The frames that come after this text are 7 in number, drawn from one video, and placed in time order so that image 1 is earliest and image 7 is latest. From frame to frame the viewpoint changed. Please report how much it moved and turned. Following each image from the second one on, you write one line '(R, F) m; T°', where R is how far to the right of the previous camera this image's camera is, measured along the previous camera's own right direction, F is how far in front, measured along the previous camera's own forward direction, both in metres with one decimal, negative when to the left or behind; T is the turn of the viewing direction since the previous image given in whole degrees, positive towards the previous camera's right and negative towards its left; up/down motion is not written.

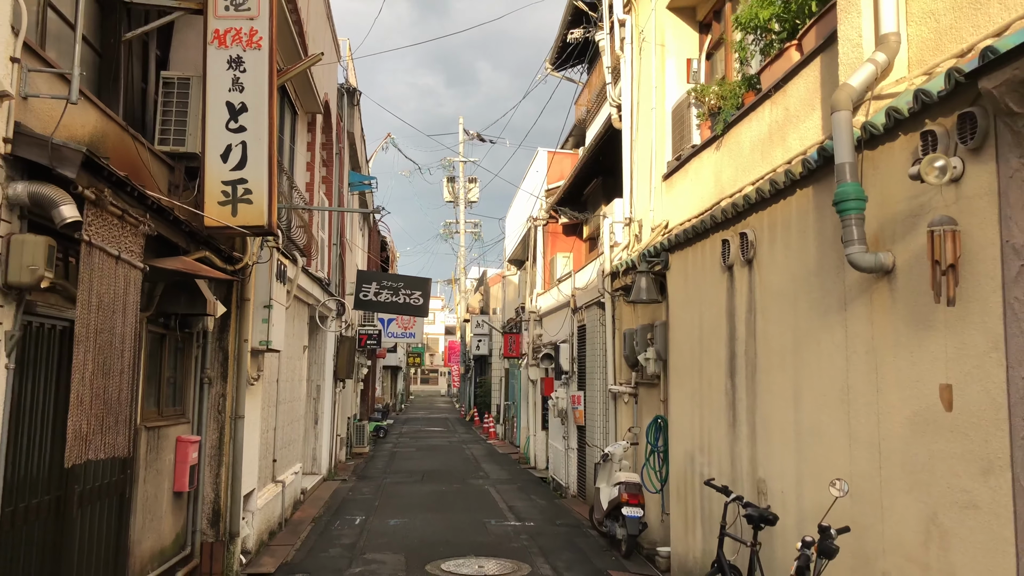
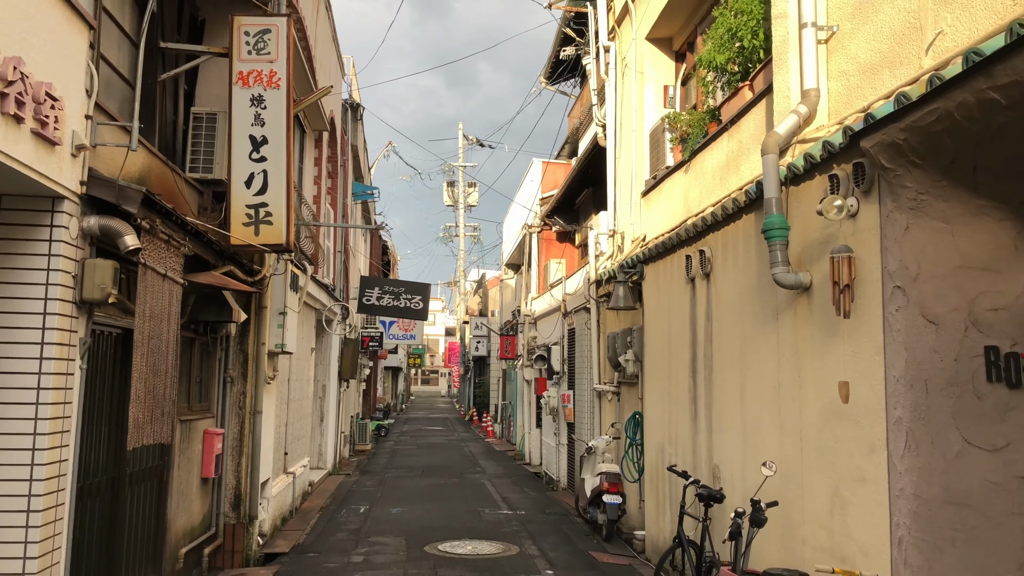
(+0.1, -0.8) m; 0°
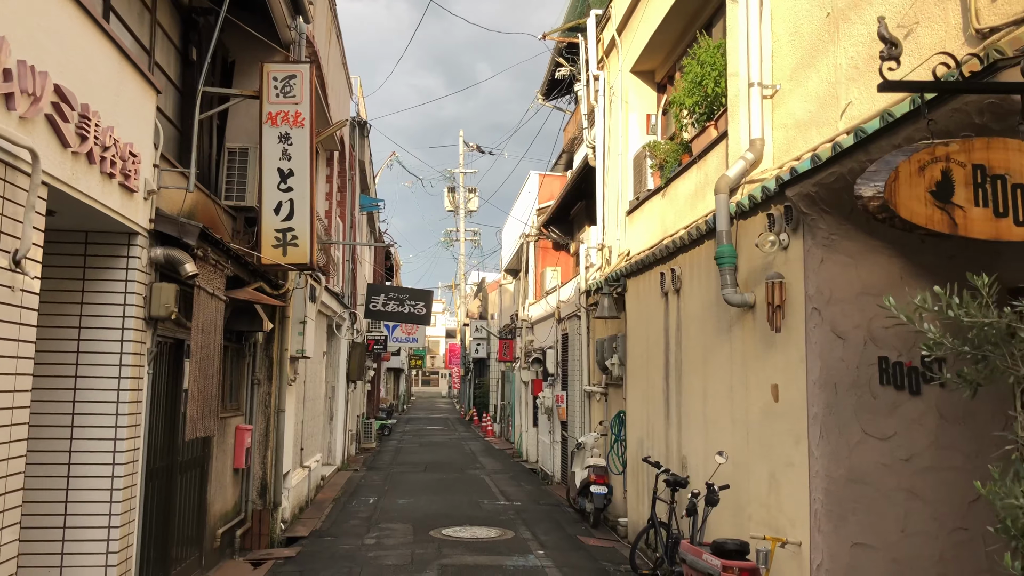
(0.0, -1.0) m; 0°
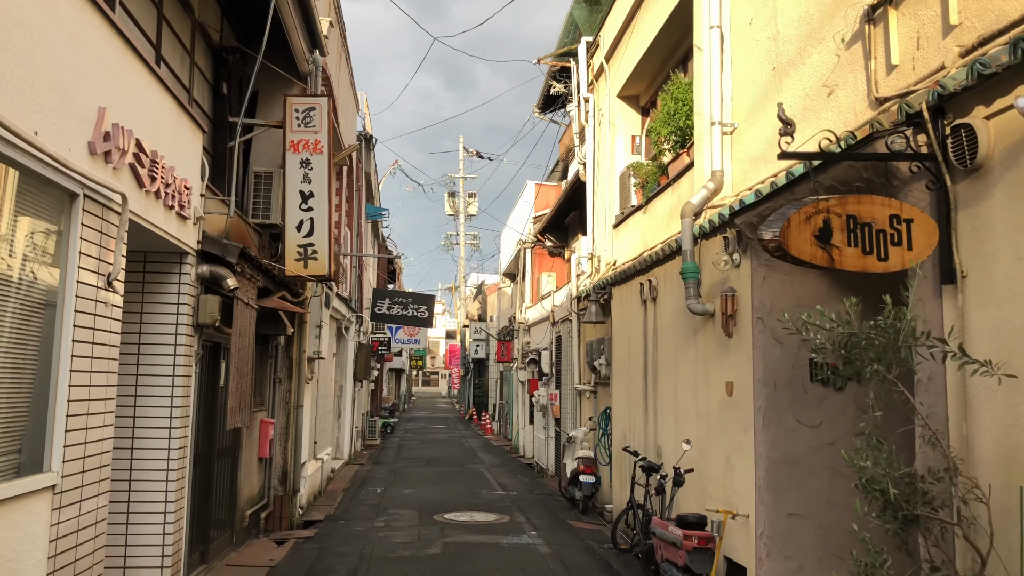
(0.0, -0.9) m; 0°
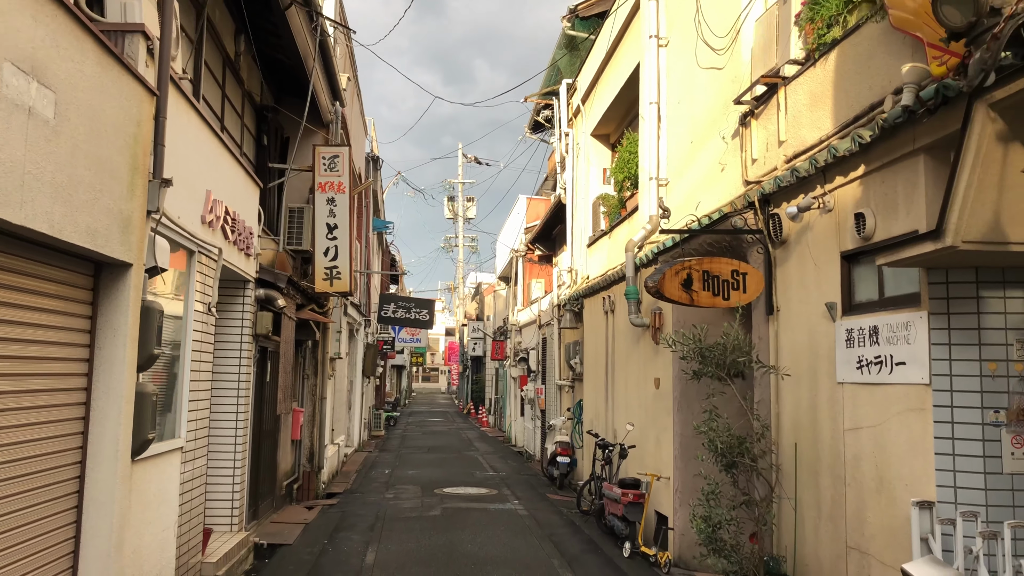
(+0.2, -2.0) m; 0°
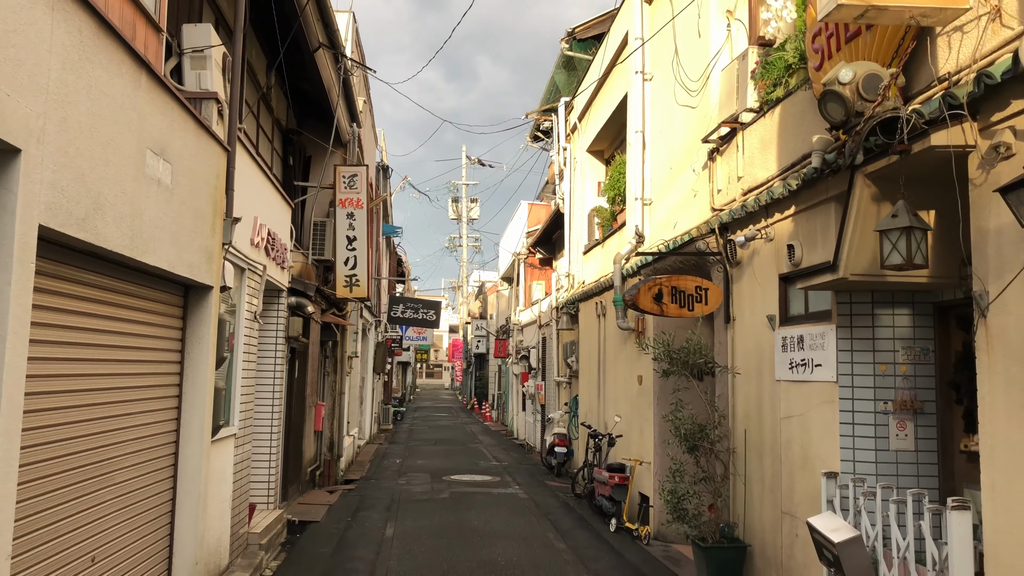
(0.0, -1.1) m; 0°
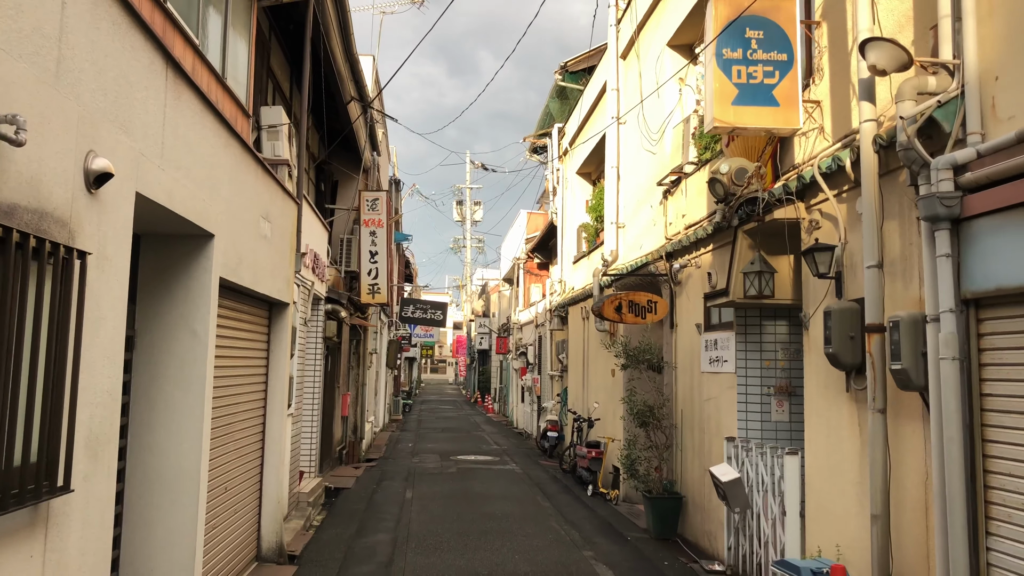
(+0.1, -2.1) m; 0°
